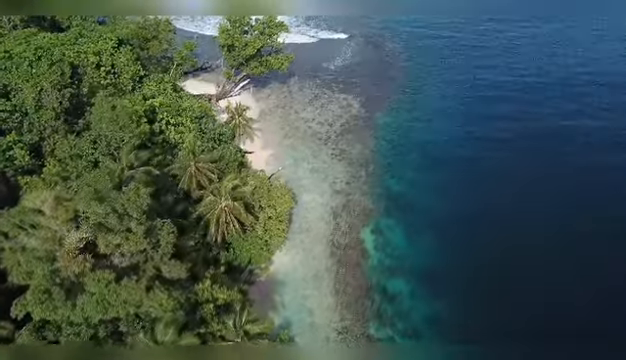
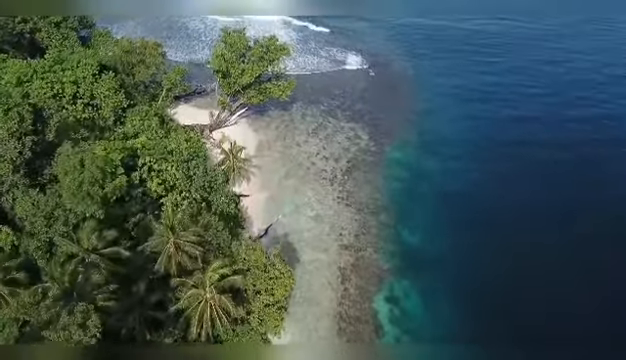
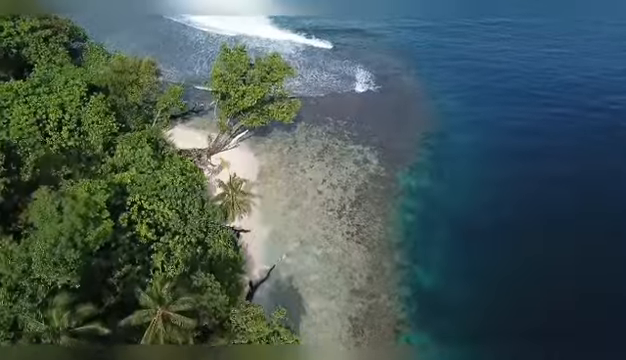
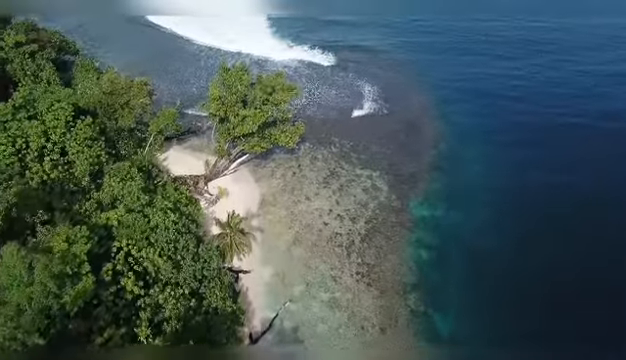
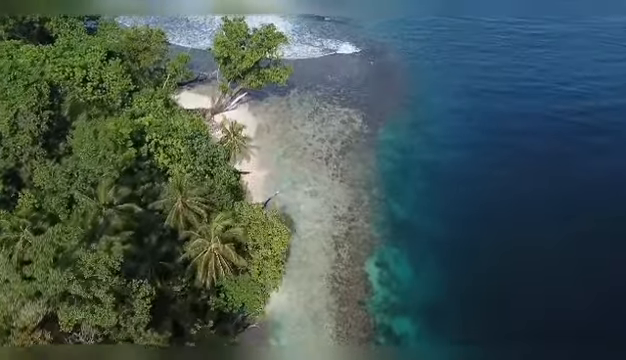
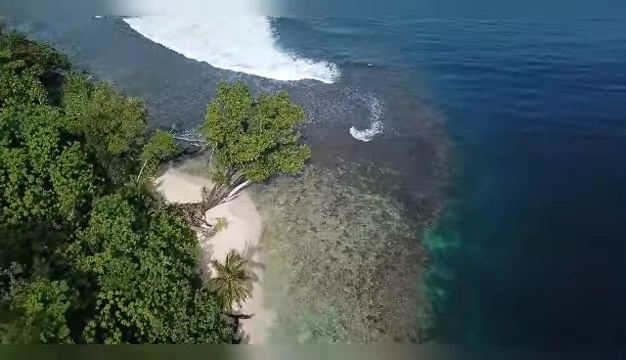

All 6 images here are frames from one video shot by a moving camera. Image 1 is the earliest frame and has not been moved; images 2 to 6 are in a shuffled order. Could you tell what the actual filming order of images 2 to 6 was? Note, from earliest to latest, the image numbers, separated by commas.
5, 2, 3, 4, 6
